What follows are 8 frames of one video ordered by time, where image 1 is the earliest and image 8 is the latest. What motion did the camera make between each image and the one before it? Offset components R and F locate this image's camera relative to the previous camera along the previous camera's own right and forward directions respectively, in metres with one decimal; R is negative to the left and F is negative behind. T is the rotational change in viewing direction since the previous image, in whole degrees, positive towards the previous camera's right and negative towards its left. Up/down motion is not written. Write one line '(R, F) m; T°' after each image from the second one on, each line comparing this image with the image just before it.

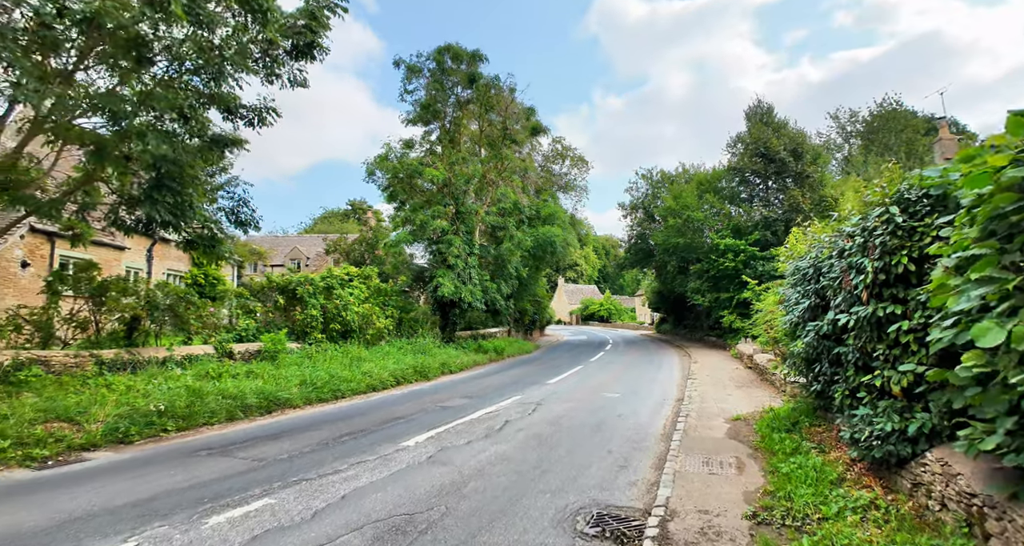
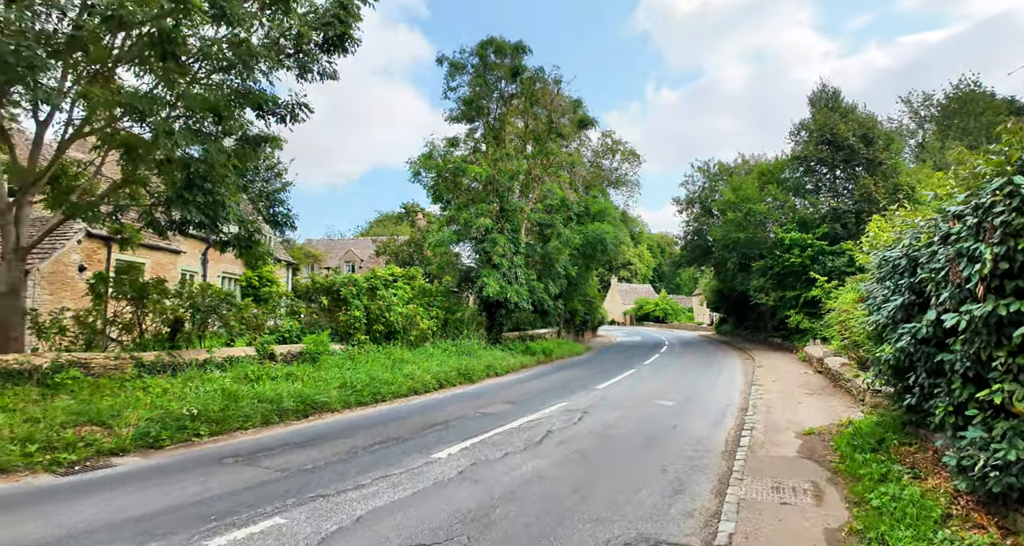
(+0.2, +0.7) m; -5°
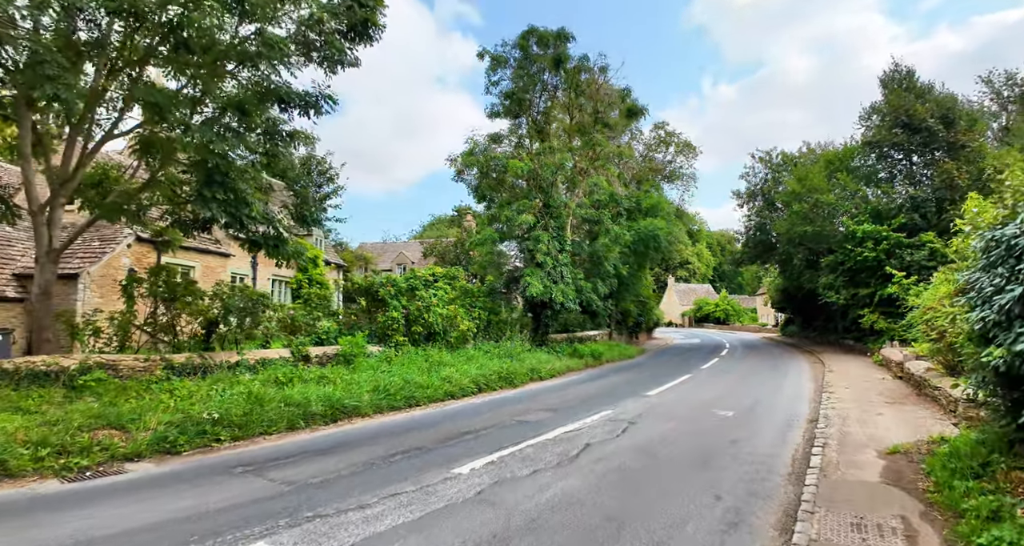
(+0.4, +0.8) m; -6°
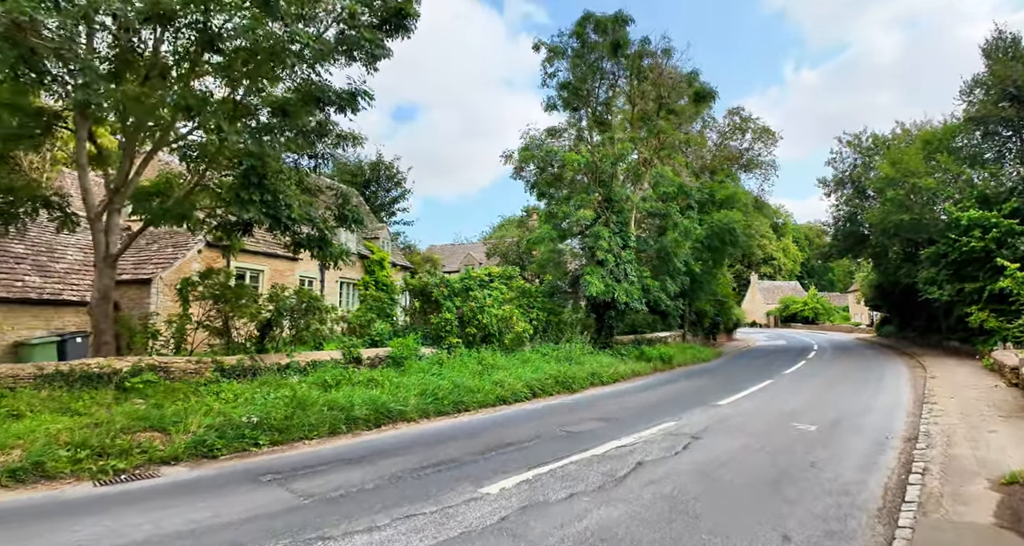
(+0.5, +0.7) m; -8°
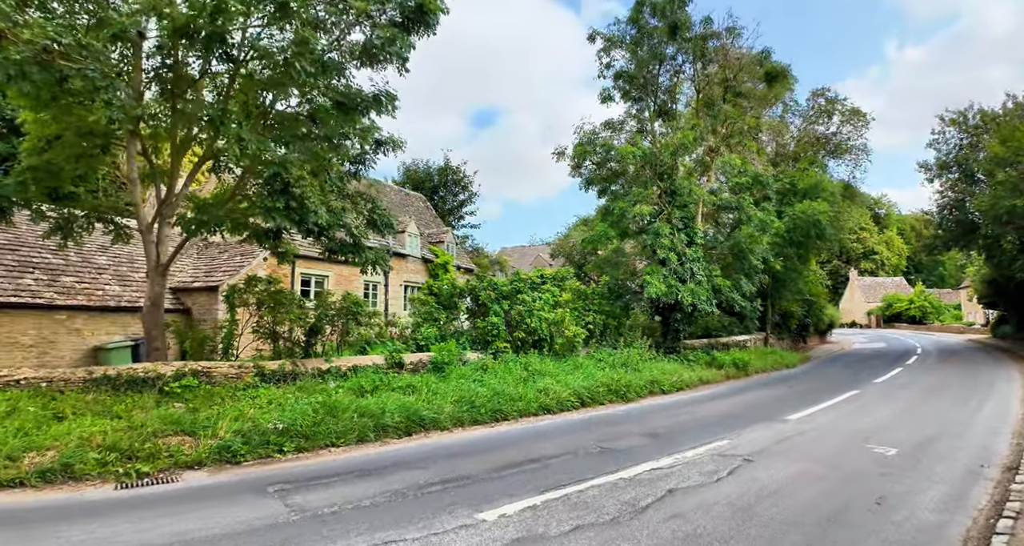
(+0.8, +0.7) m; -8°
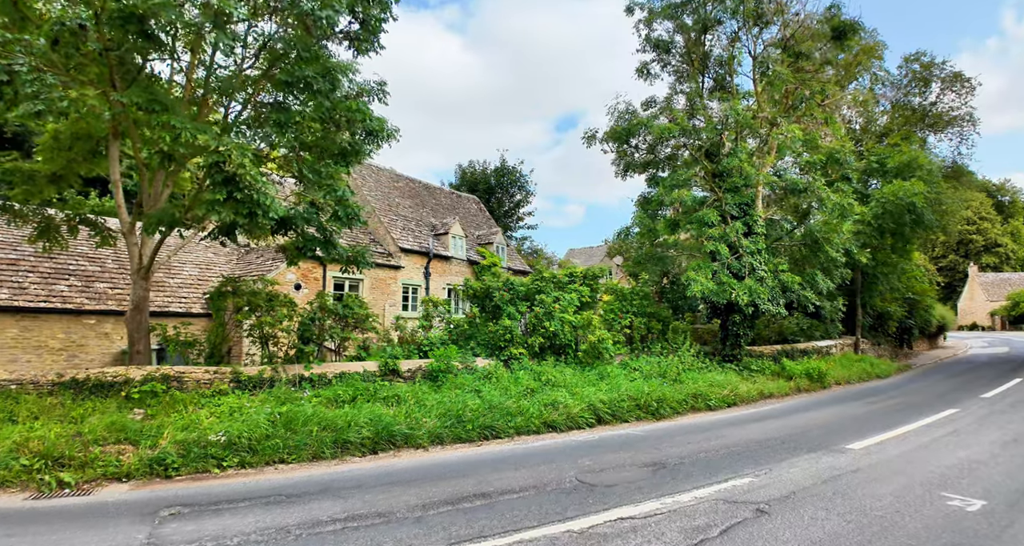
(+1.6, +1.6) m; -9°
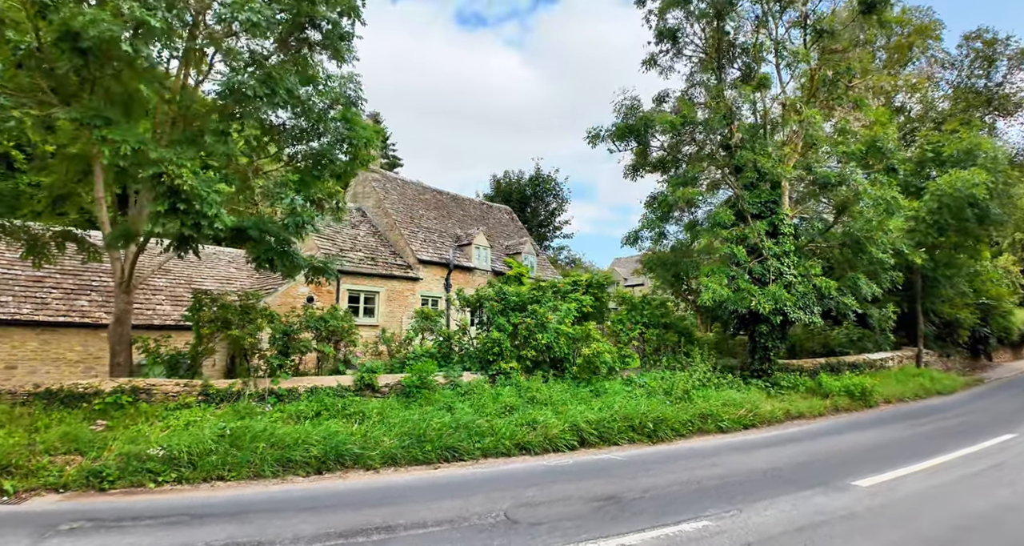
(+1.6, +0.8) m; -7°
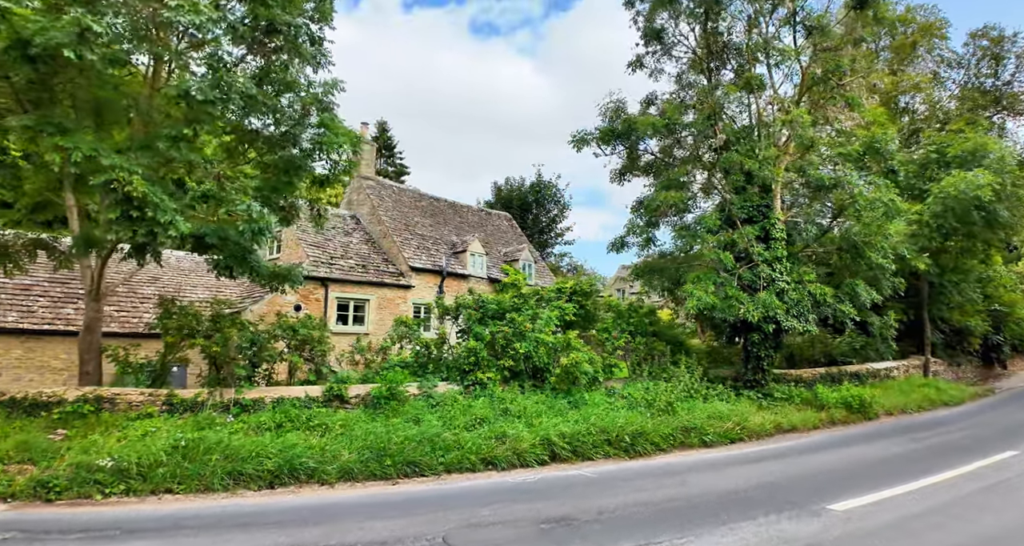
(+0.8, +0.3) m; -2°
